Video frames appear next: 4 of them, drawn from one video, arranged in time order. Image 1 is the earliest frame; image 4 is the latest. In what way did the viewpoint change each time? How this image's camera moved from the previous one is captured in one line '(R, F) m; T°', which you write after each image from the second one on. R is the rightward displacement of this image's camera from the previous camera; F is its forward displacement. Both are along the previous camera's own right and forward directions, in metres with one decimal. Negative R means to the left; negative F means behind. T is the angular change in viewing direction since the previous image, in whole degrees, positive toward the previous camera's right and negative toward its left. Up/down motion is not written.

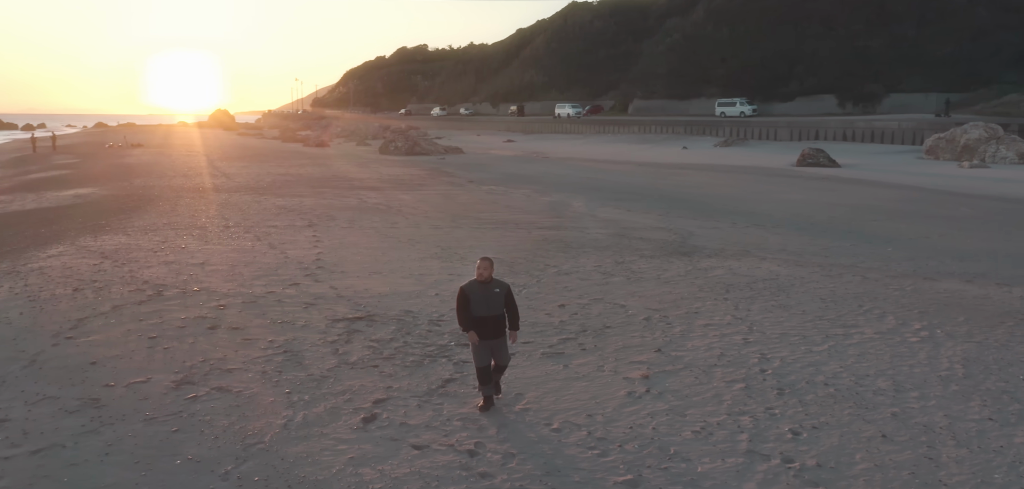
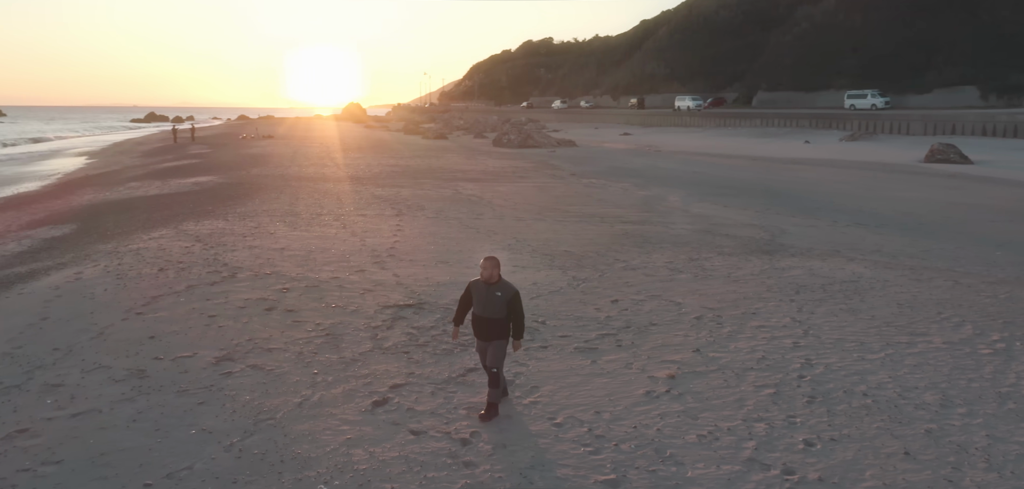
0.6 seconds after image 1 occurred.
(+0.8, +0.1) m; -9°
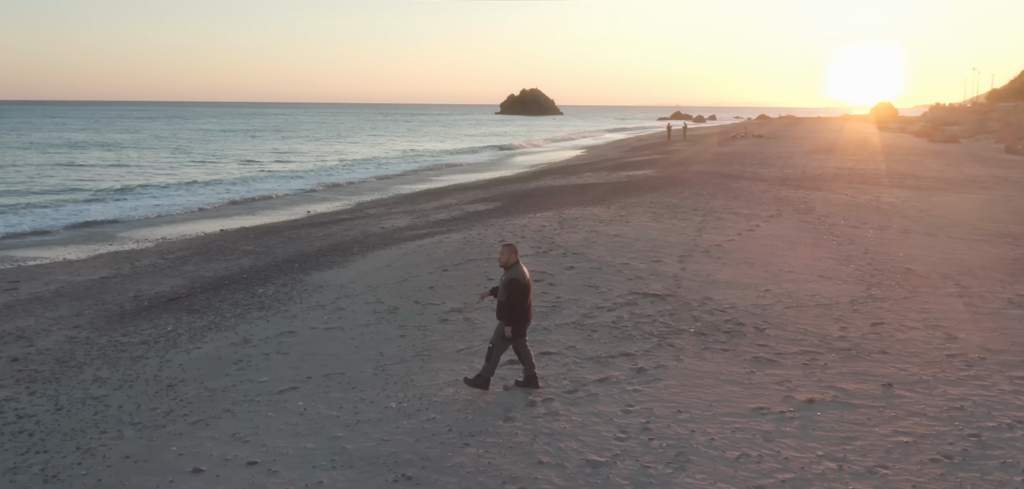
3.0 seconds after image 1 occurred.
(+2.7, +0.3) m; -36°
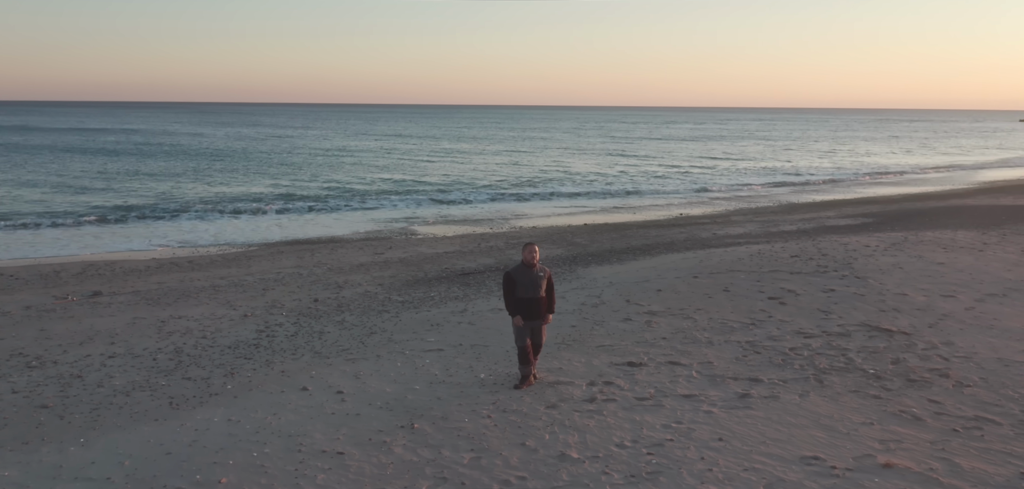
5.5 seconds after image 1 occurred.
(+2.9, +0.3) m; -34°
